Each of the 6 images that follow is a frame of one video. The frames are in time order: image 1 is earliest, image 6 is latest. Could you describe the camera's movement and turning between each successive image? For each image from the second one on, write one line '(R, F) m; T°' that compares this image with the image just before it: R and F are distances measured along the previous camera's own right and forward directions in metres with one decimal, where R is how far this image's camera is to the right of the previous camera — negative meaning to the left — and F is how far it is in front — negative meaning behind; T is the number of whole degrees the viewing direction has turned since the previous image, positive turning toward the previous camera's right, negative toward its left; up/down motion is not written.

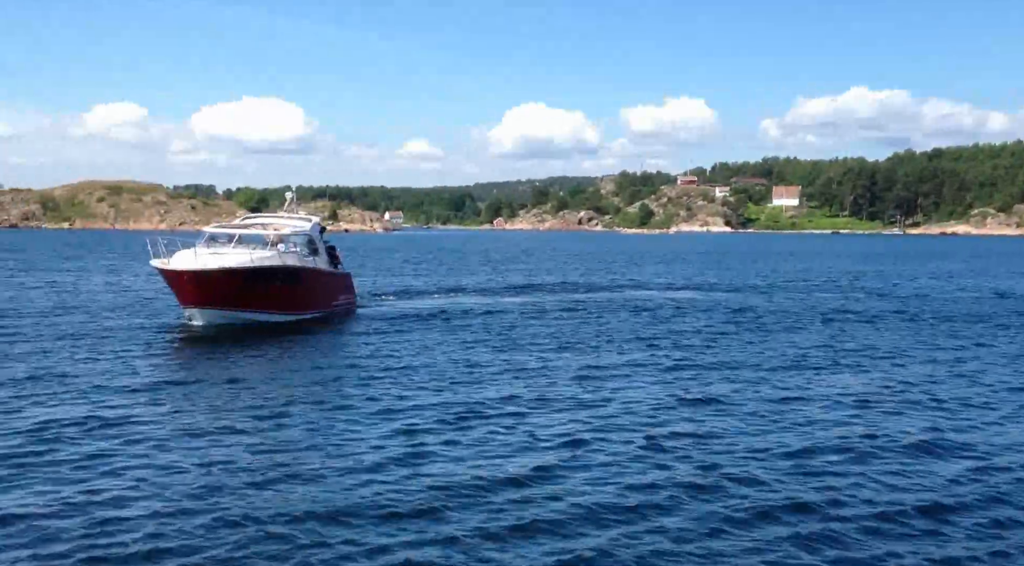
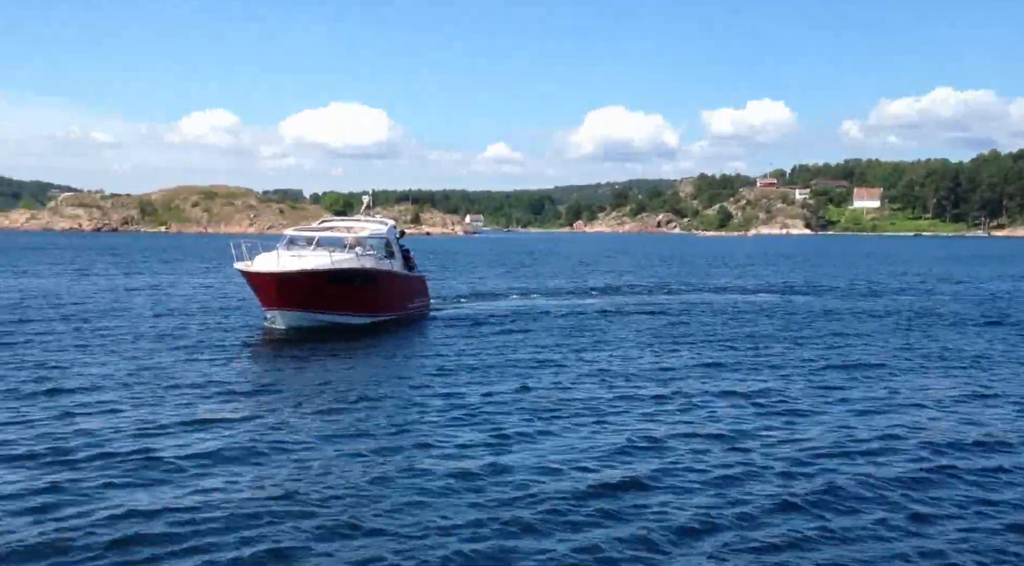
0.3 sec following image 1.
(+0.2, -0.4) m; -4°
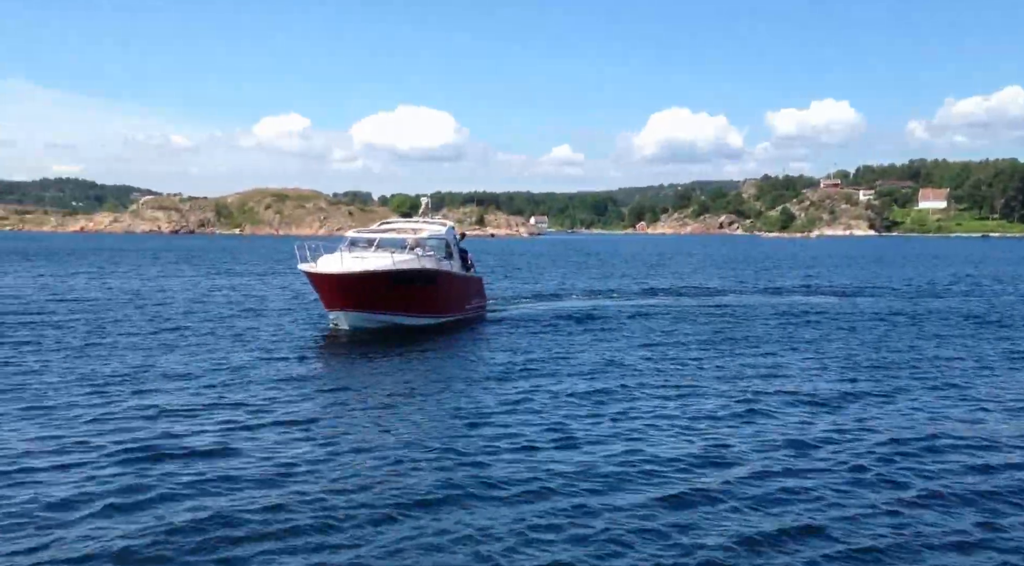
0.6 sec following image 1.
(+0.2, -0.4) m; -4°
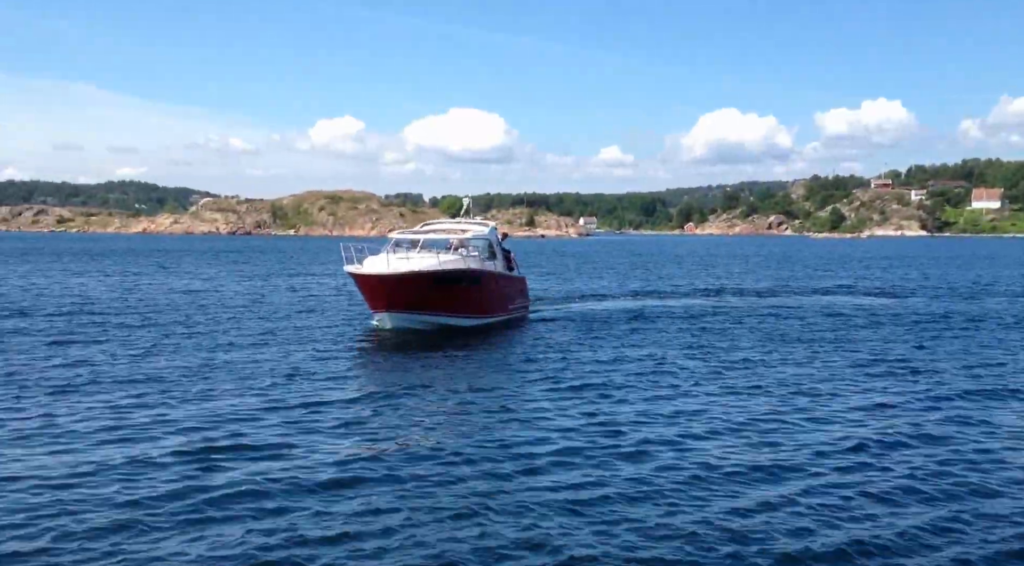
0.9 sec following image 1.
(+0.2, -0.3) m; -3°
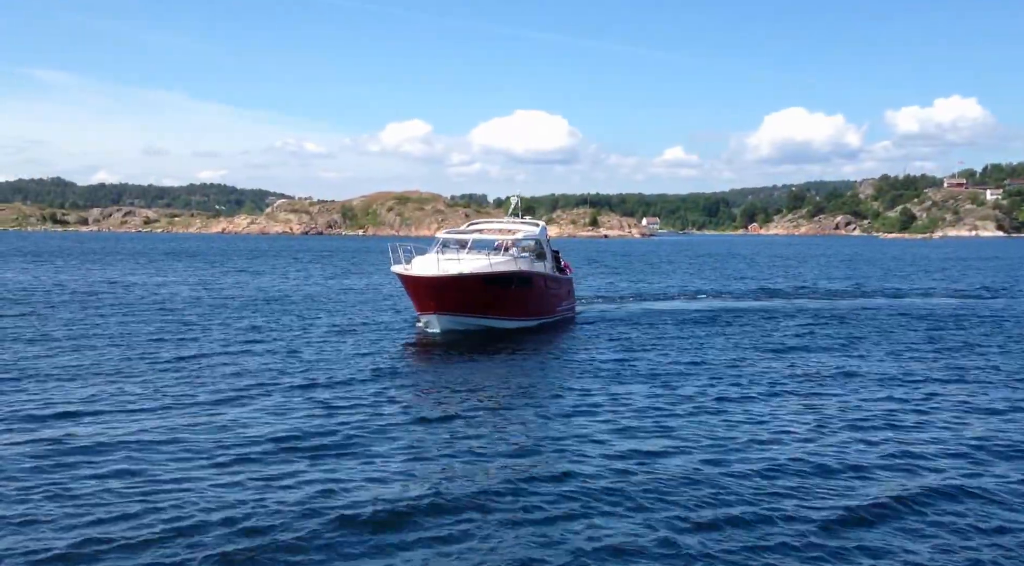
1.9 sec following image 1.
(+0.6, -0.2) m; -5°
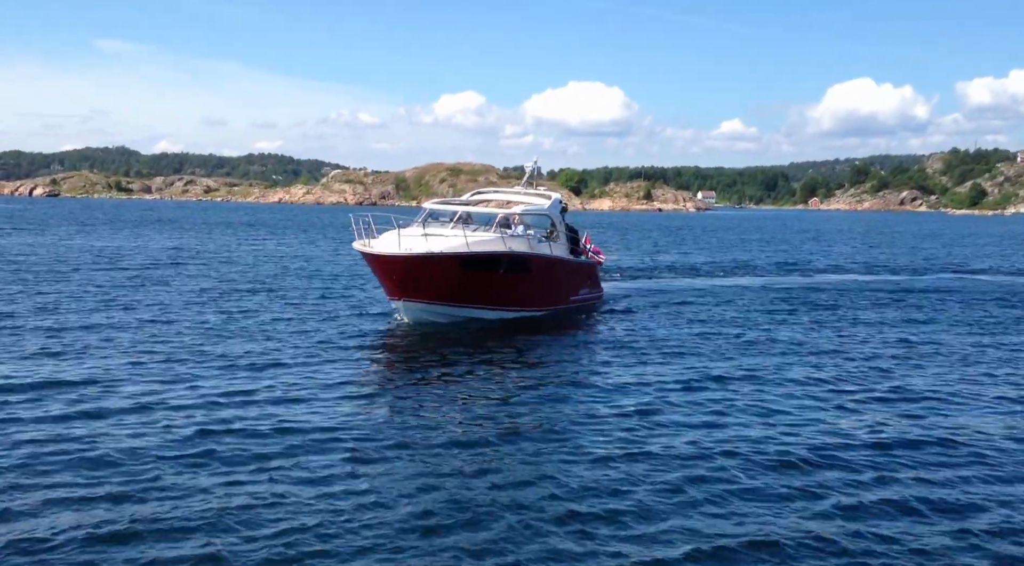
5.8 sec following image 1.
(+0.4, +0.3) m; -4°
